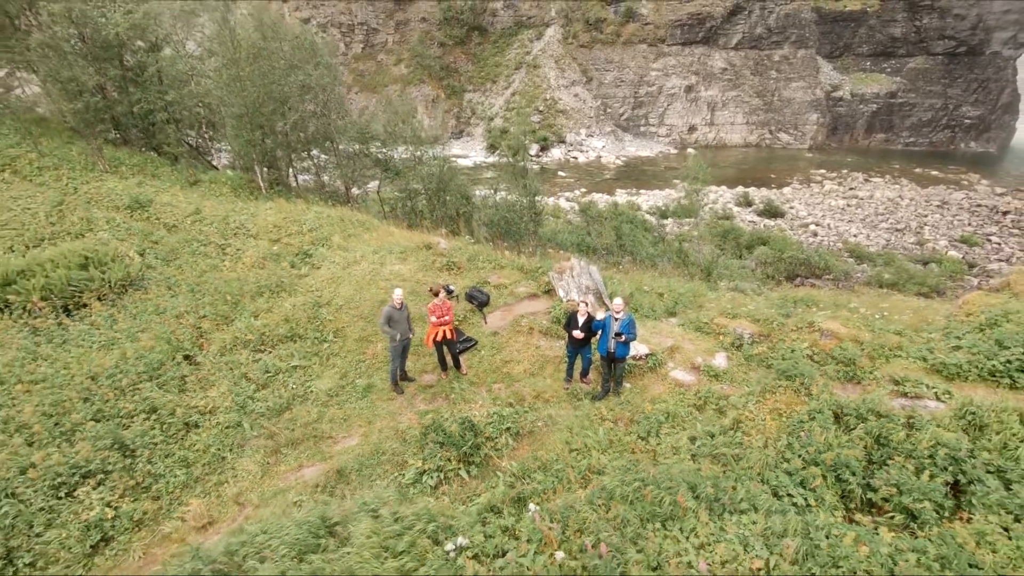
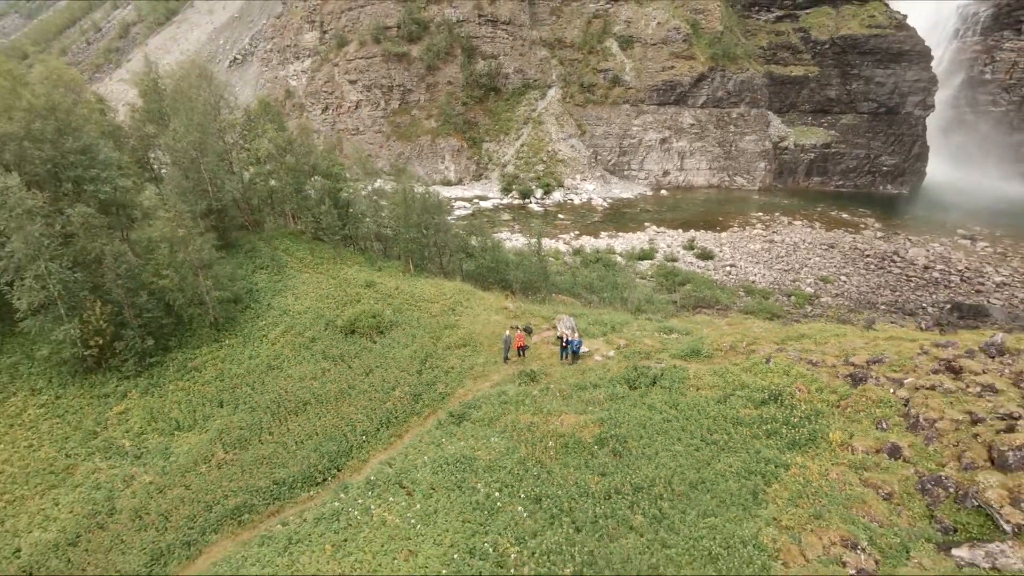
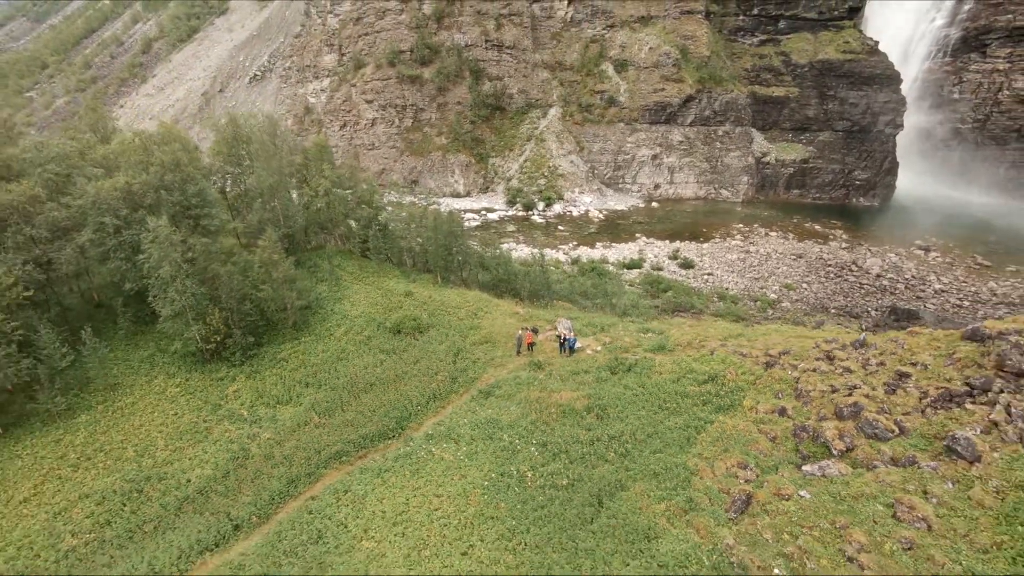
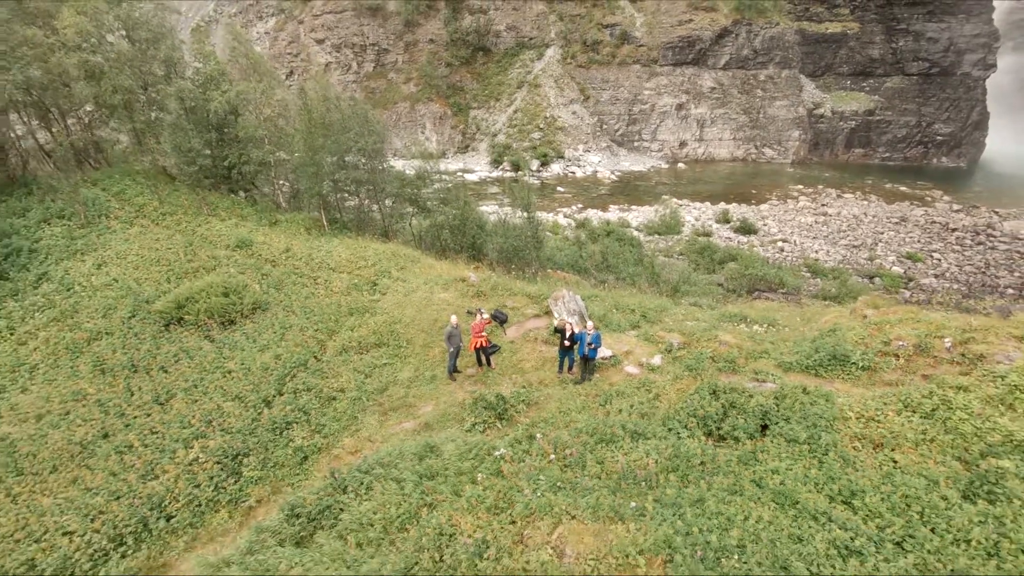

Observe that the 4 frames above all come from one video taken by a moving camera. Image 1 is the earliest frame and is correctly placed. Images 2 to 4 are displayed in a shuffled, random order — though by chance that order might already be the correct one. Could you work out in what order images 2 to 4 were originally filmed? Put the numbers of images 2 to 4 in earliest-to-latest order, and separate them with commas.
4, 2, 3
